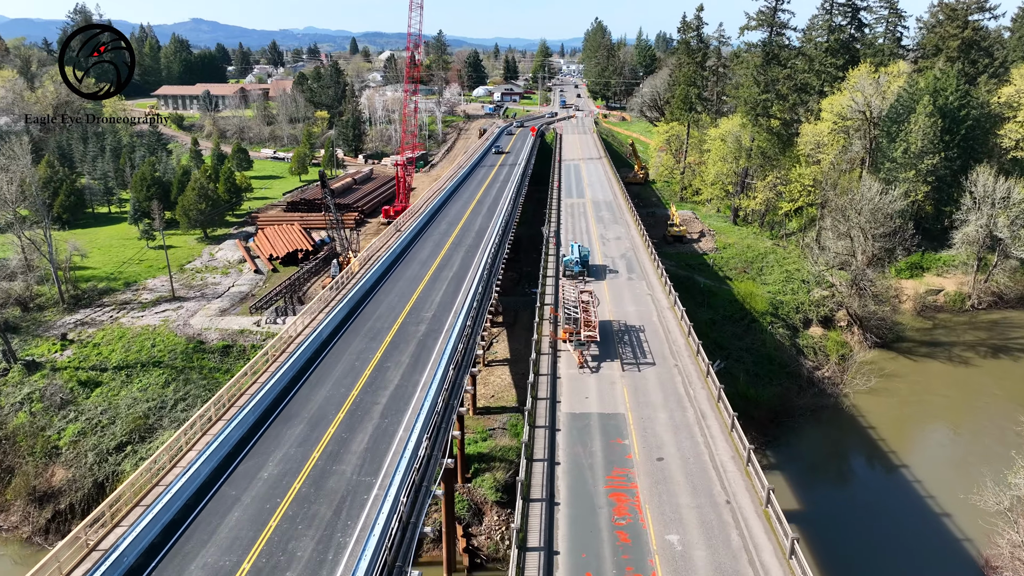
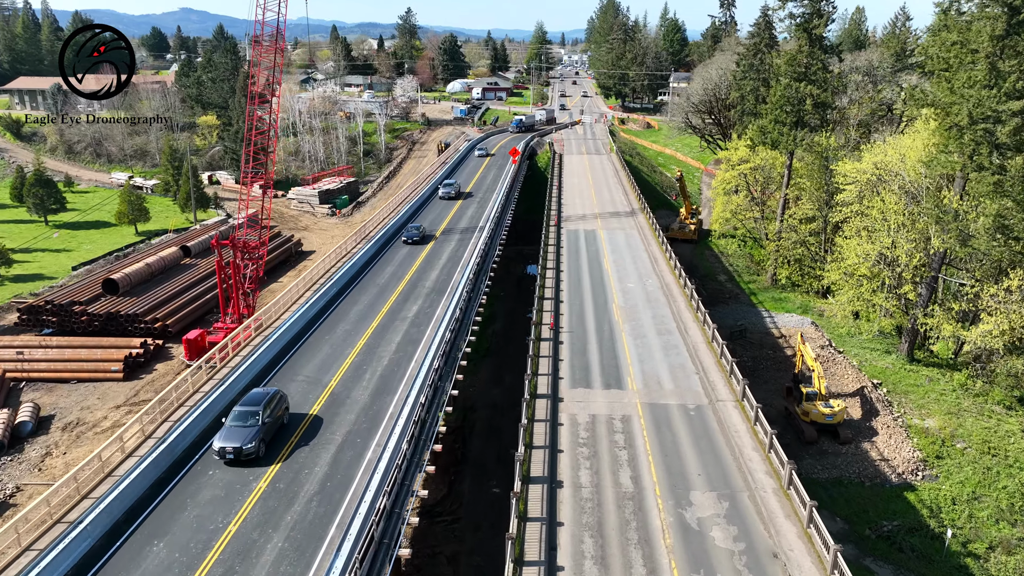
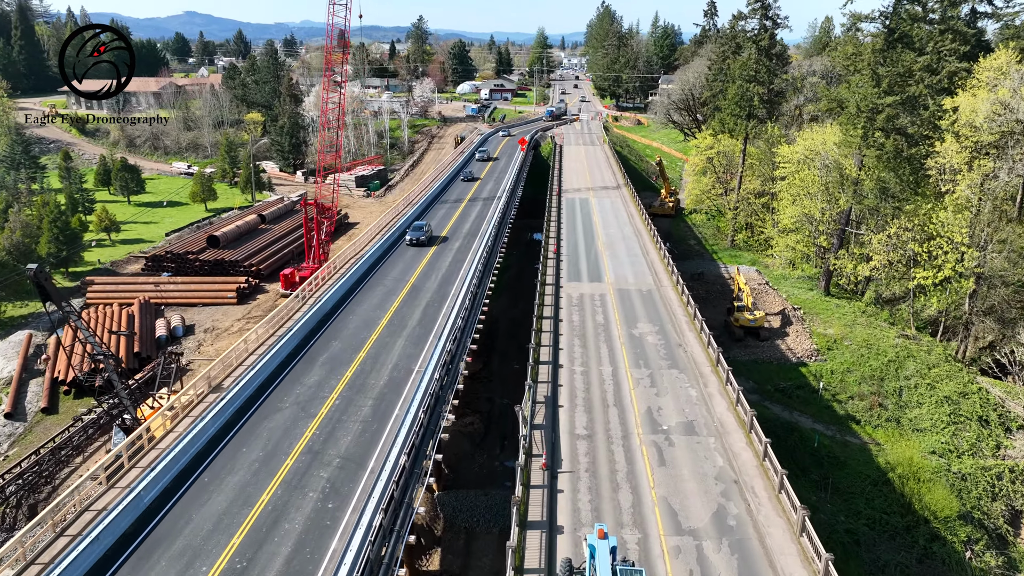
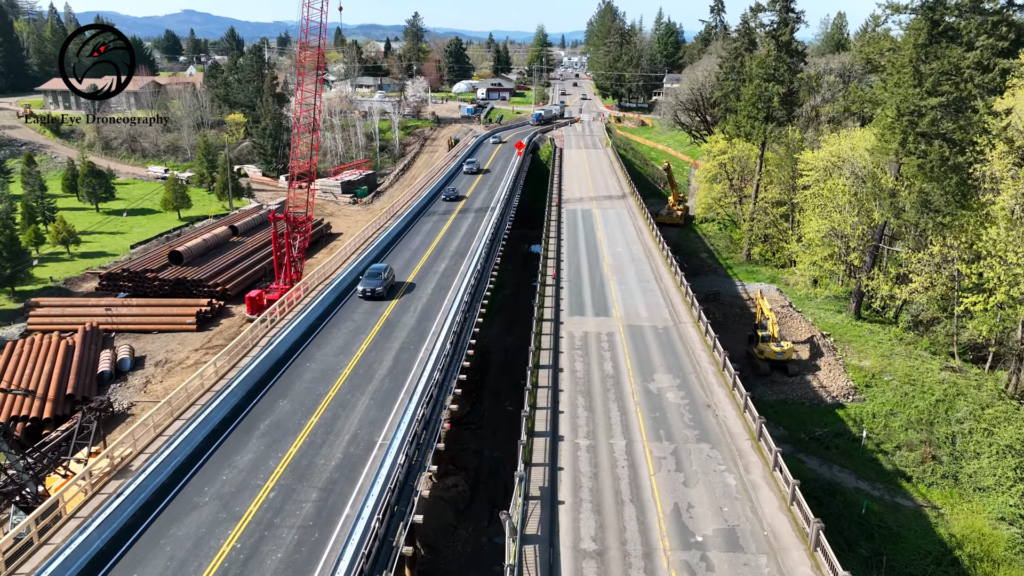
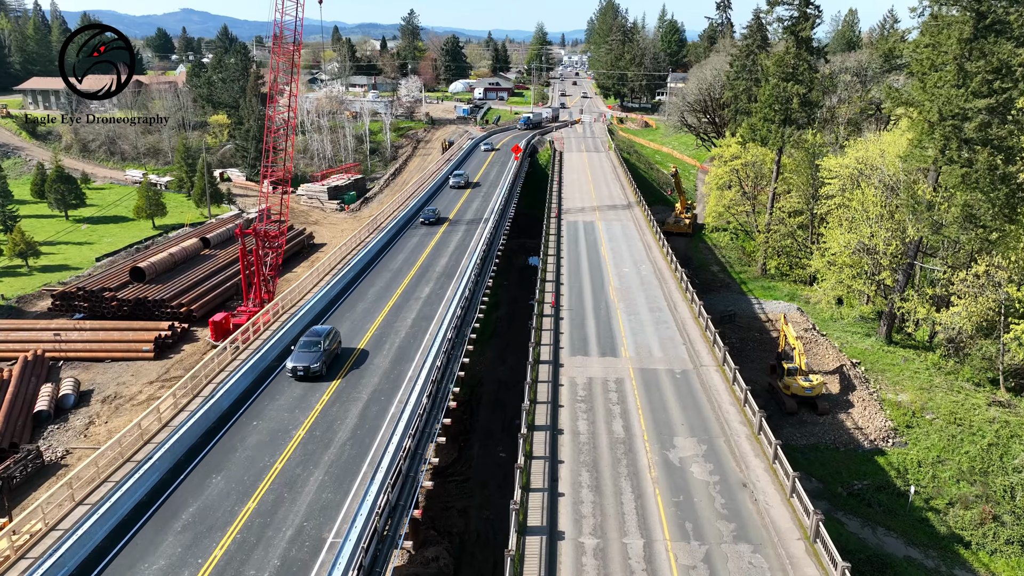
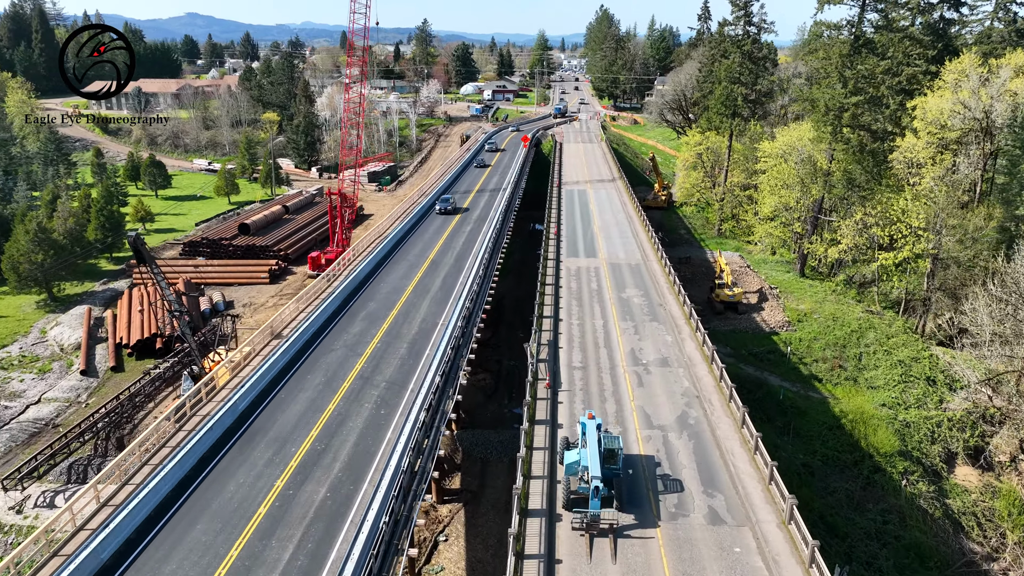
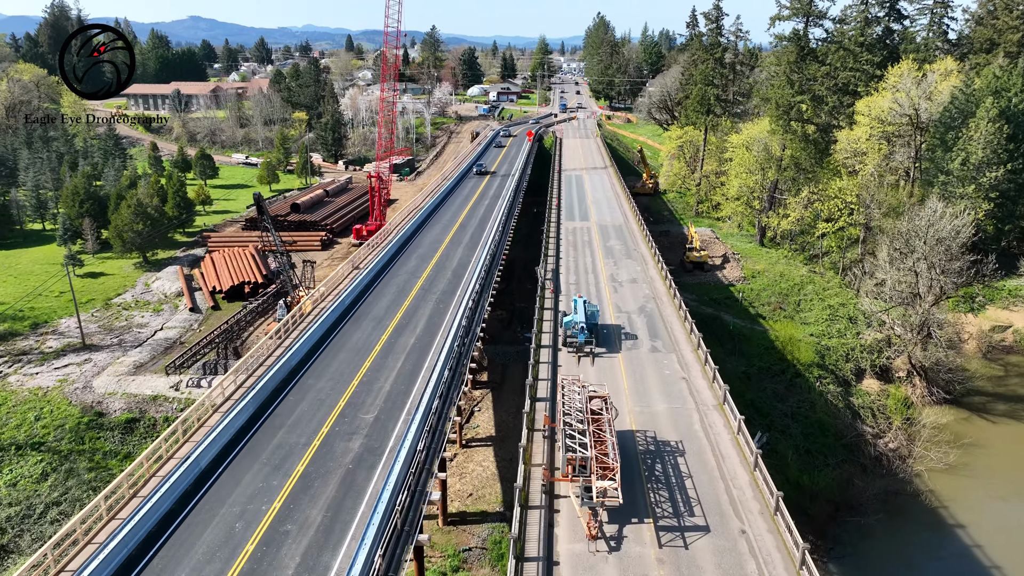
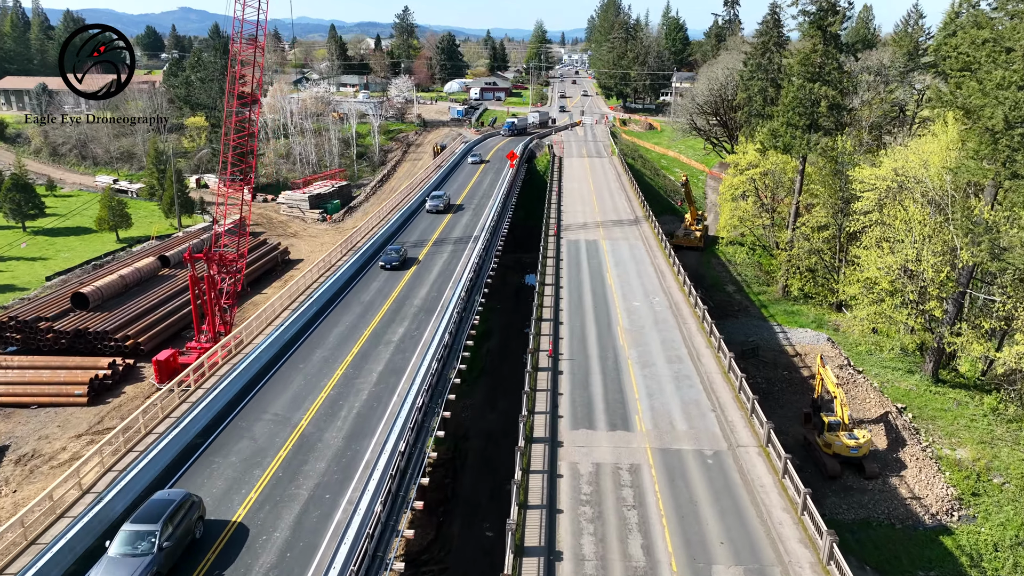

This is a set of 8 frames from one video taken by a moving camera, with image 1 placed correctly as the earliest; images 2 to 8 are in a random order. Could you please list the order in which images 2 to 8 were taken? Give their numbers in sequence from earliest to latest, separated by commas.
7, 6, 3, 4, 5, 2, 8
